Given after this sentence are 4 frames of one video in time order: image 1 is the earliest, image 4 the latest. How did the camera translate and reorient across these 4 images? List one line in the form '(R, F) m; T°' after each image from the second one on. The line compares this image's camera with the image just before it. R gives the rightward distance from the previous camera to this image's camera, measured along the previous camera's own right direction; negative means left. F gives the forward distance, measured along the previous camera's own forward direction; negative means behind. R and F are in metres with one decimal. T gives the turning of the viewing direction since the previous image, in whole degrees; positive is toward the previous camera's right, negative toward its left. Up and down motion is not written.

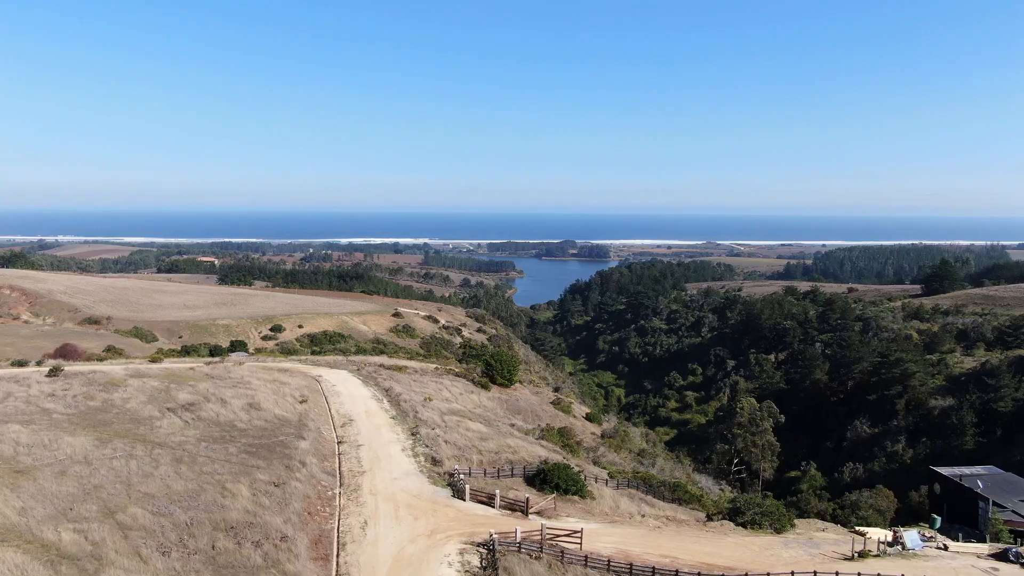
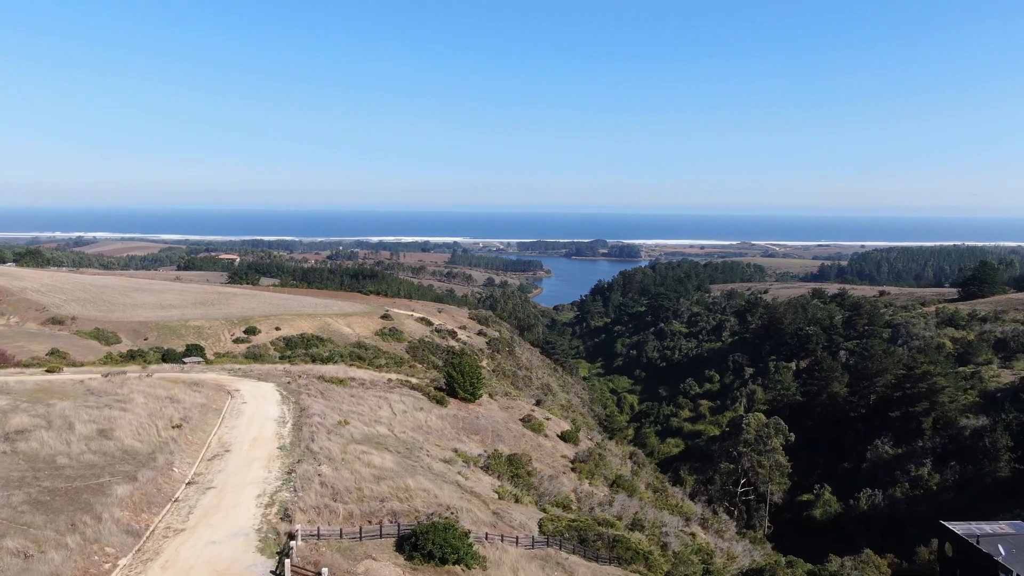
(+2.9, +2.9) m; -3°
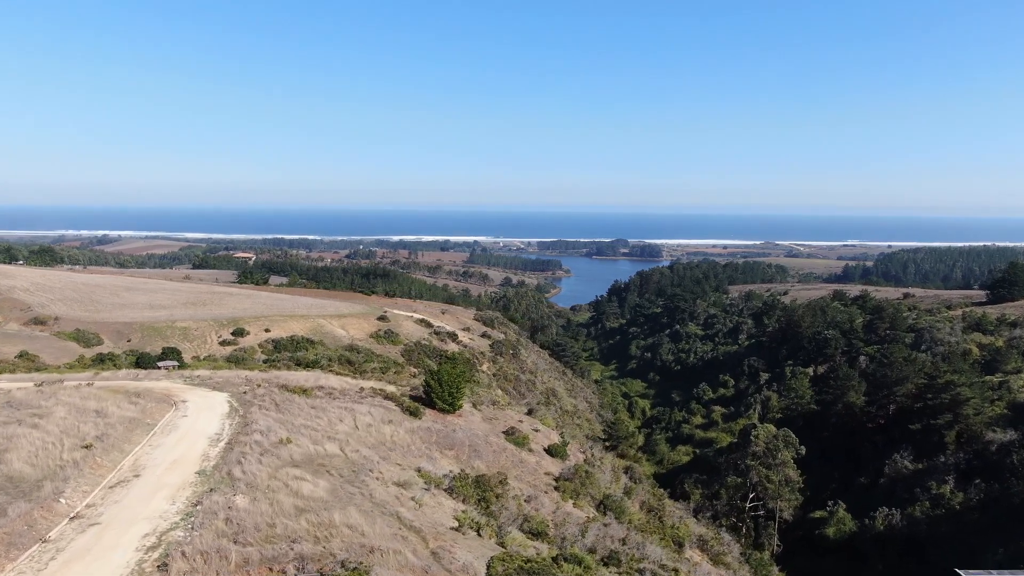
(+1.5, +1.8) m; -2°
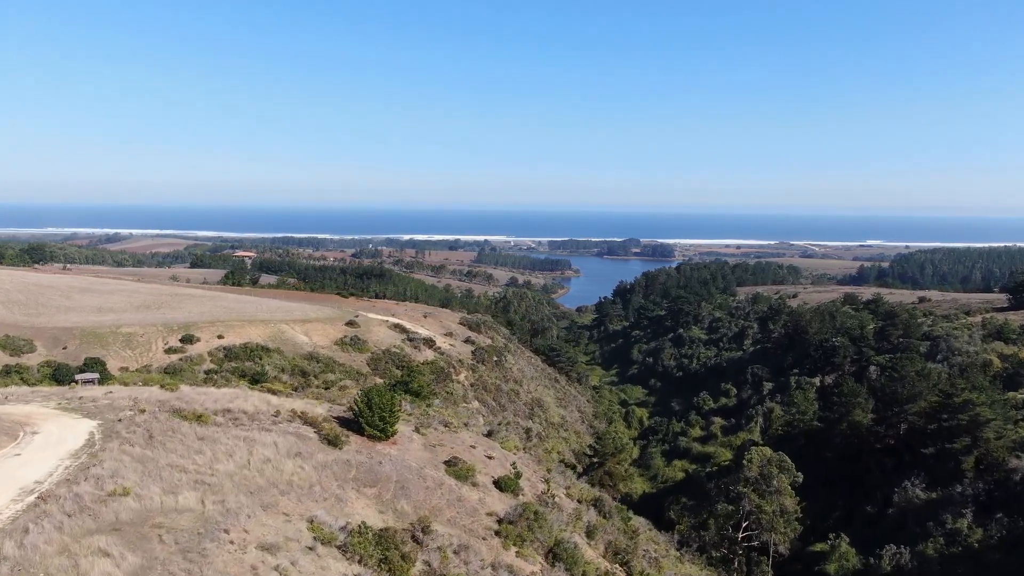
(+2.4, +3.2) m; -1°
